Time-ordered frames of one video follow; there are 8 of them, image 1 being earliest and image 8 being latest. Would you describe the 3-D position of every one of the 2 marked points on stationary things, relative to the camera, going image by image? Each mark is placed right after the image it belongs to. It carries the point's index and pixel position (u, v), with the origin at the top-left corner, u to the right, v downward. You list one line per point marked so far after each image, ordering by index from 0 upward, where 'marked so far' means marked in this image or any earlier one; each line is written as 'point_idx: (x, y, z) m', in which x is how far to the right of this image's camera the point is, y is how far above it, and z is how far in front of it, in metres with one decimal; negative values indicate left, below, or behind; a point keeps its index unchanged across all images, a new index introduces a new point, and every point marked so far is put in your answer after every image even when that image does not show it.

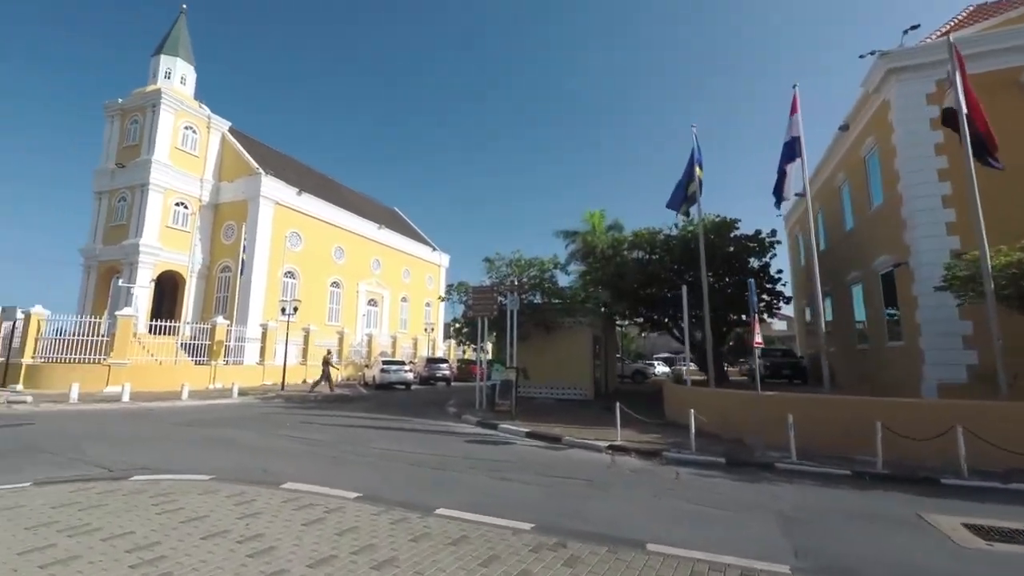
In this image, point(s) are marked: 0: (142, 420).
0: (-9.9, -3.5, +13.8) m
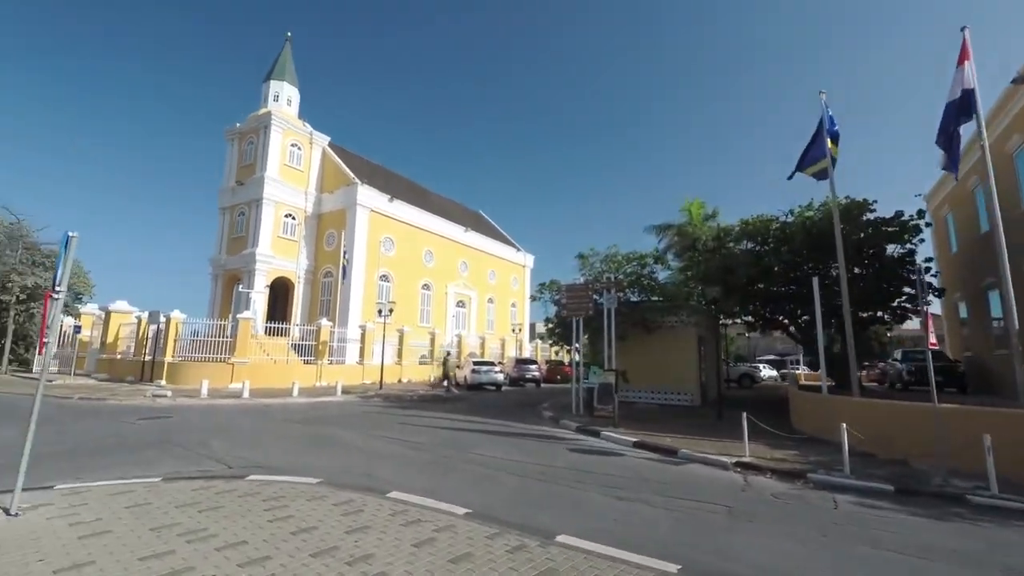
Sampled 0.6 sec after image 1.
0: (-7.2, -3.6, +14.7) m
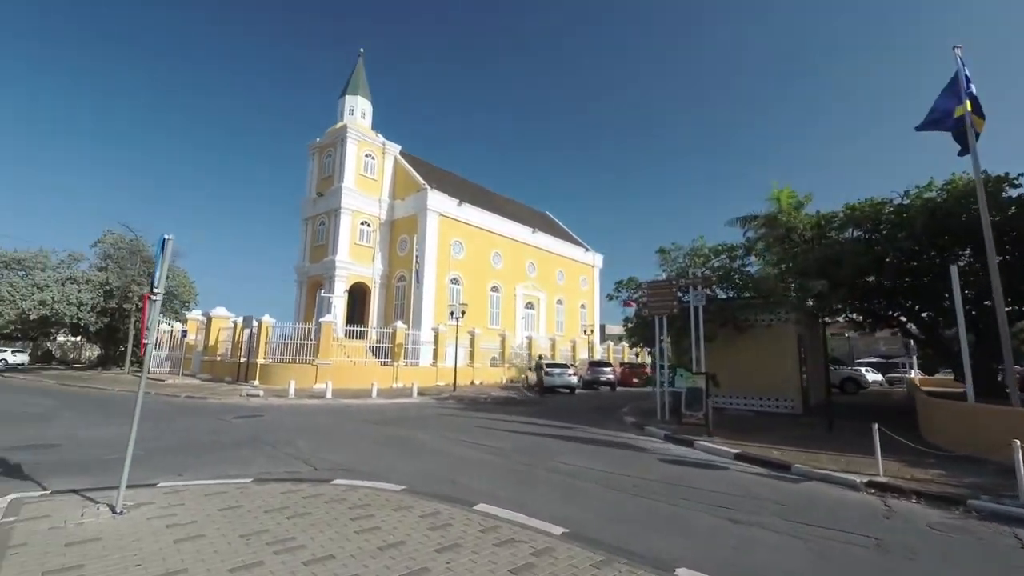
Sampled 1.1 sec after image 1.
0: (-5.0, -3.7, +15.0) m
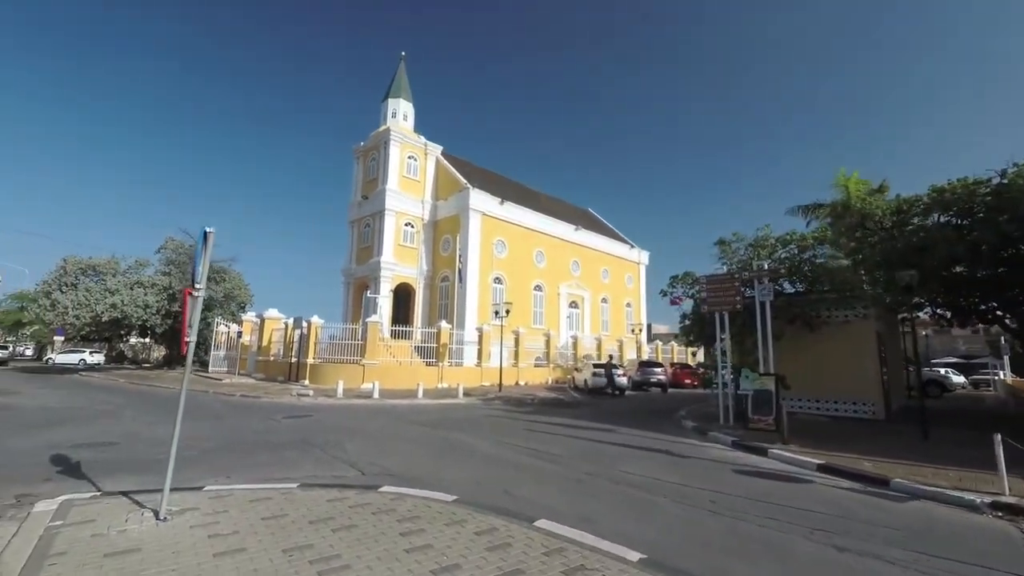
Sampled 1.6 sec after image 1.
0: (-3.6, -3.7, +14.9) m
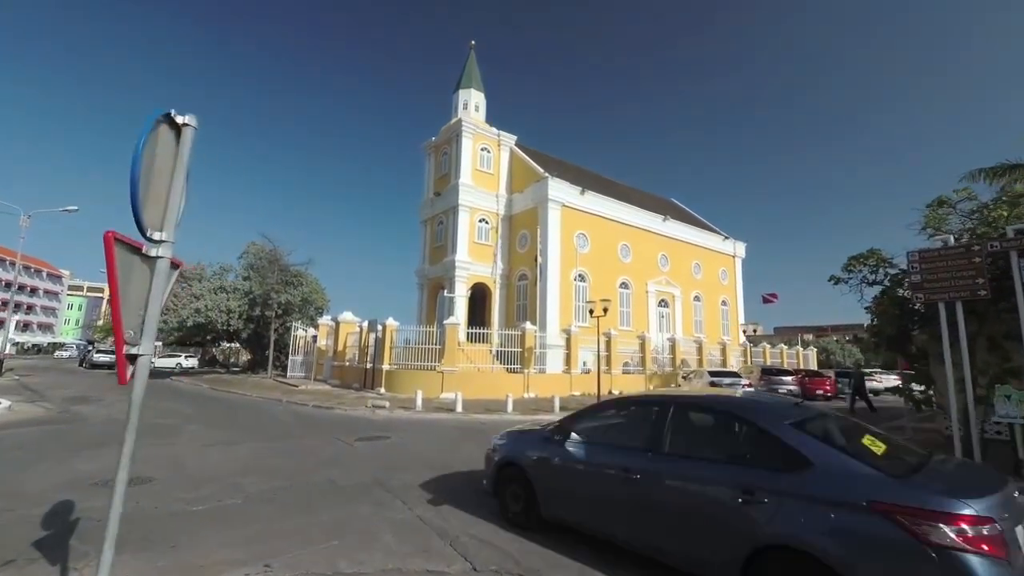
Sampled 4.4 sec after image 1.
0: (-0.7, -3.5, +11.9) m
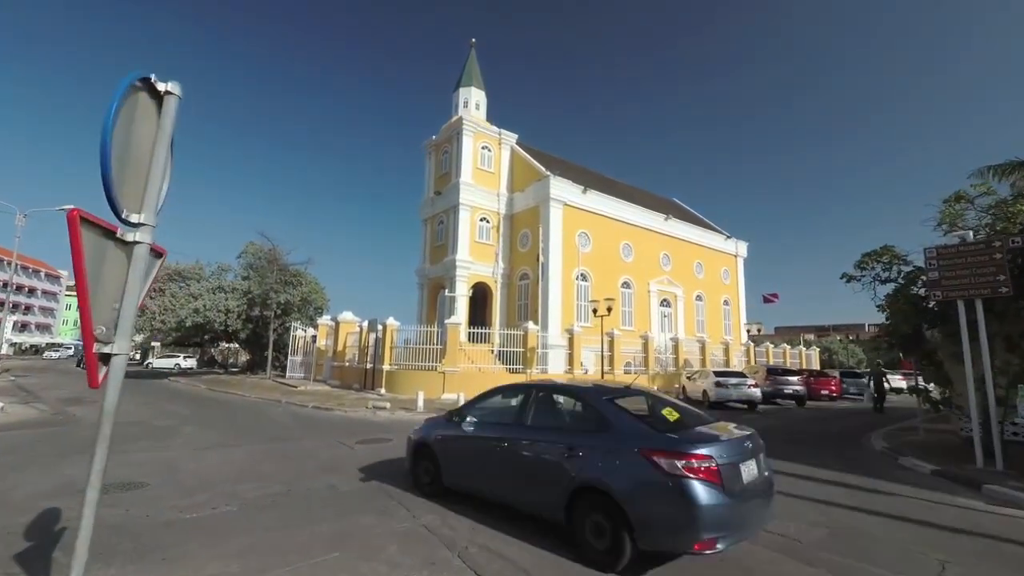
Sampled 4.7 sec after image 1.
0: (-0.6, -3.5, +11.6) m
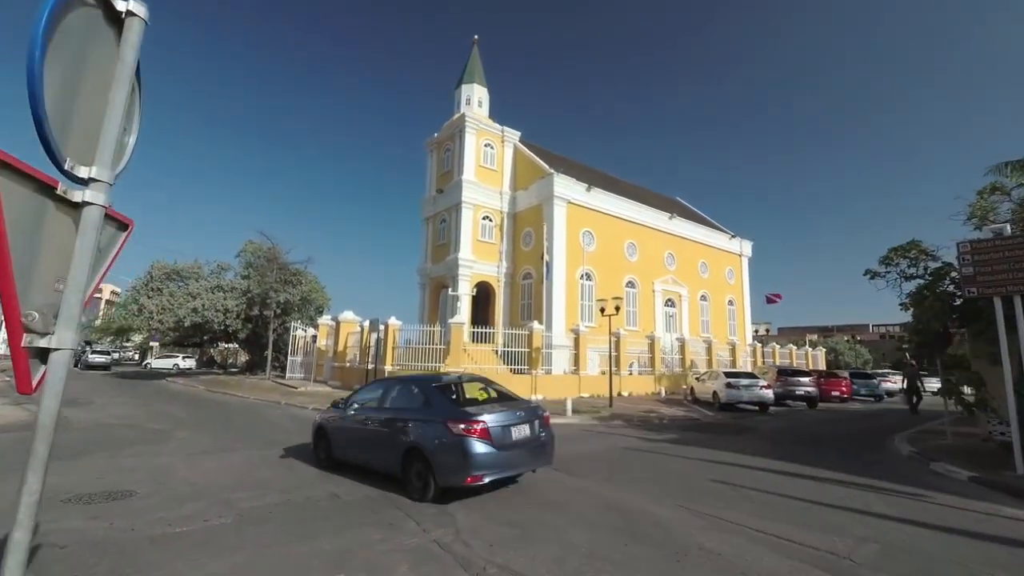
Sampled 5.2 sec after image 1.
0: (-0.4, -3.4, +11.1) m
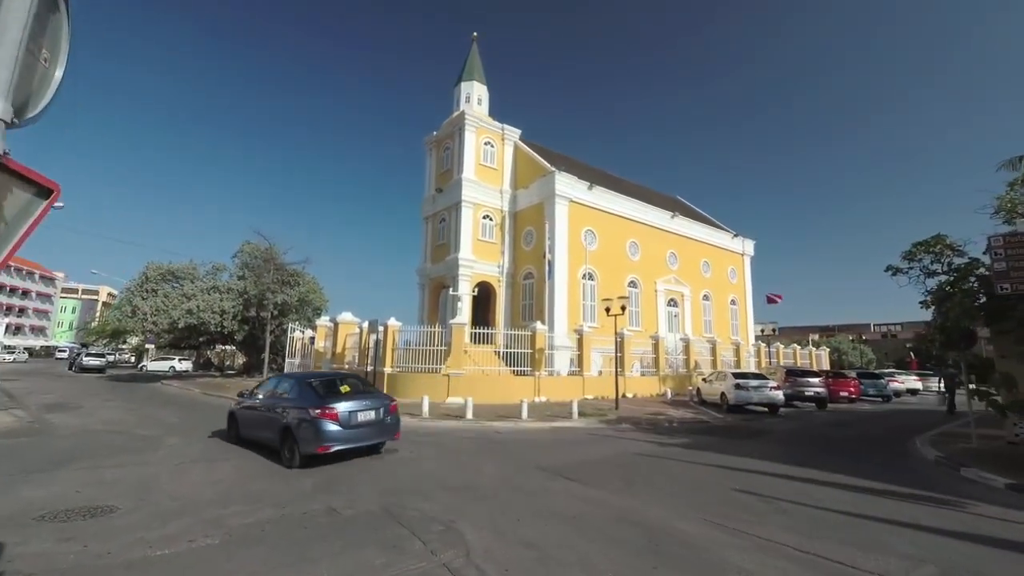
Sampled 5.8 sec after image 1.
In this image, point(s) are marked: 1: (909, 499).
0: (-0.3, -3.4, +10.5) m
1: (+5.3, -2.8, +7.2) m
